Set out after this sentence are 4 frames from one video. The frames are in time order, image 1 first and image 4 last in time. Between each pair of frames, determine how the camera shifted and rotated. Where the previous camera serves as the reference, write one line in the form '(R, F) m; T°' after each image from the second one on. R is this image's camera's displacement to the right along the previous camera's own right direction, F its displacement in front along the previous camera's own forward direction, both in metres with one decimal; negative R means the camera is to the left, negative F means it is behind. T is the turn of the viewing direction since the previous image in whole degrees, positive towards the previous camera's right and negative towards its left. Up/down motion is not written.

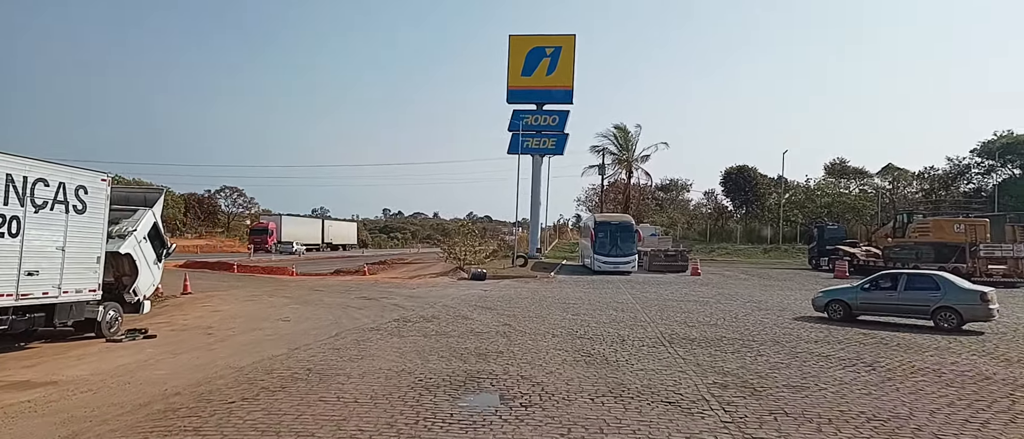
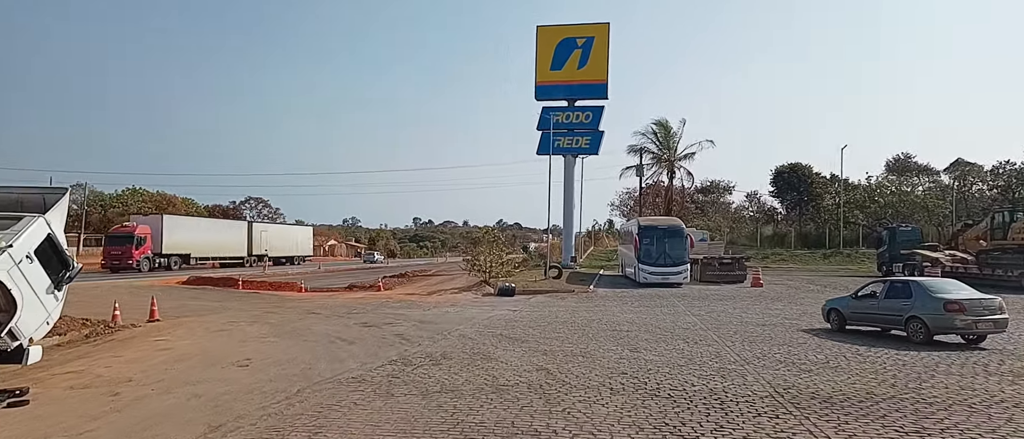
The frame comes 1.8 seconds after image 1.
(-0.1, +3.8) m; -4°
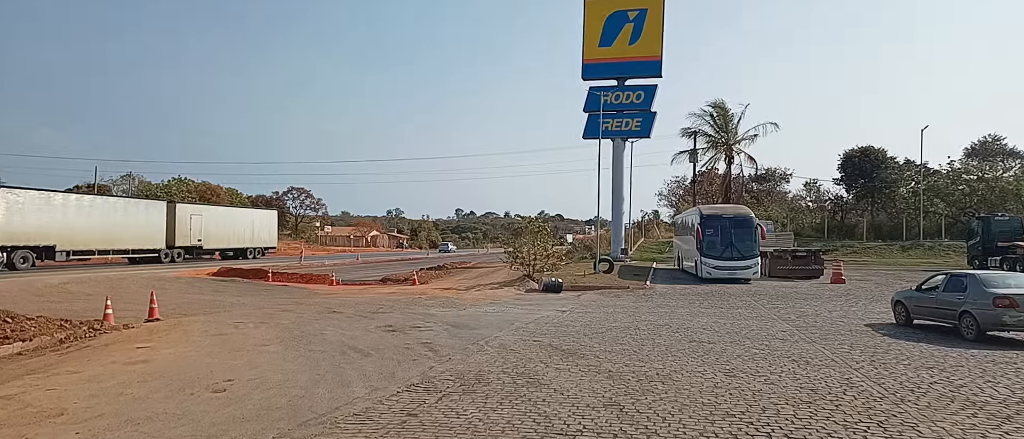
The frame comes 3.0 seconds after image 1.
(-0.2, +2.7) m; -5°
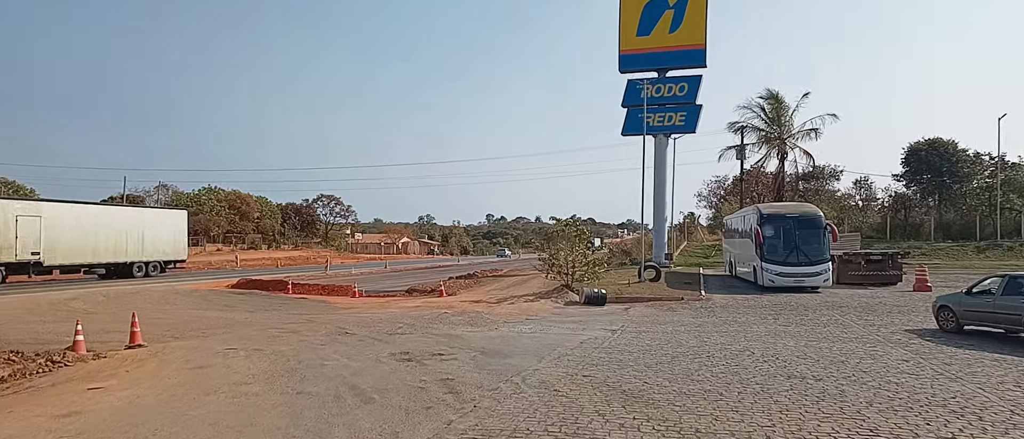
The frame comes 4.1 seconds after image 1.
(-0.2, +2.4) m; -4°
